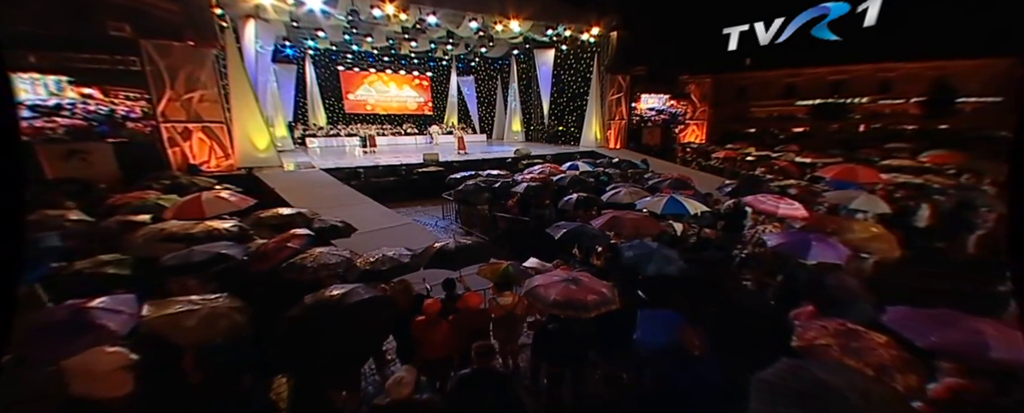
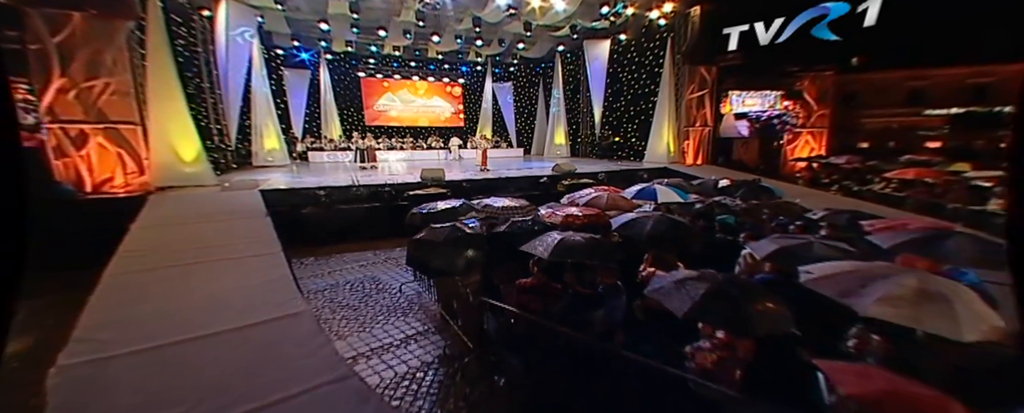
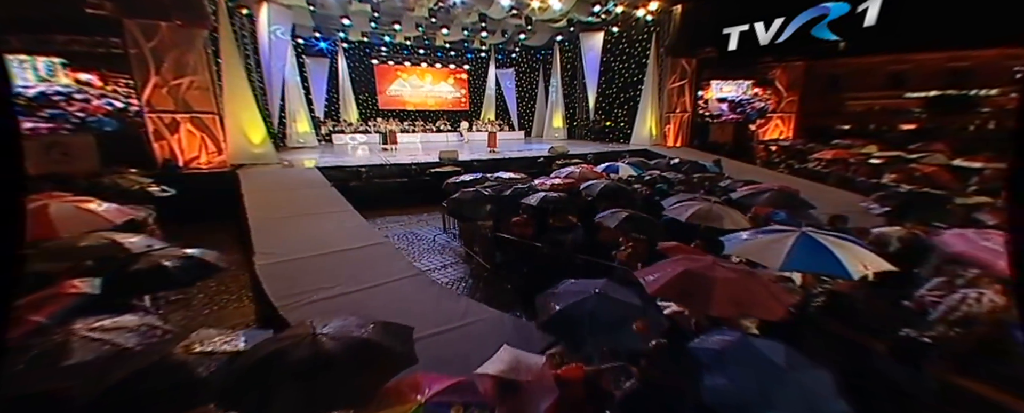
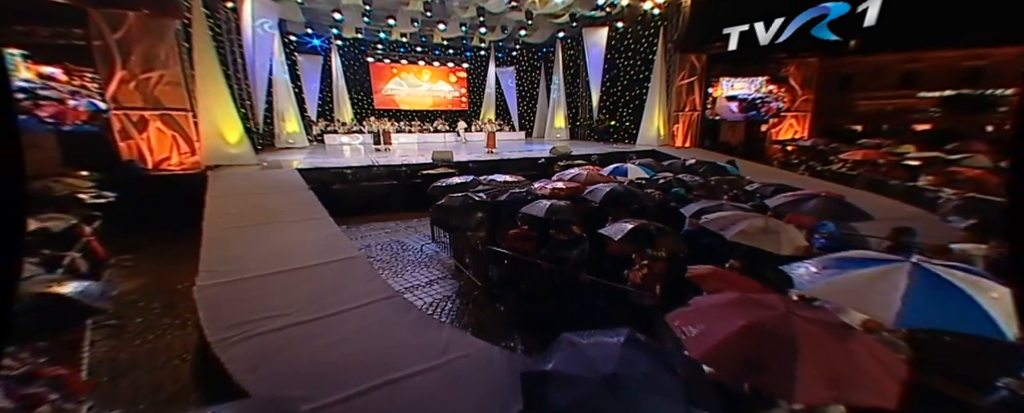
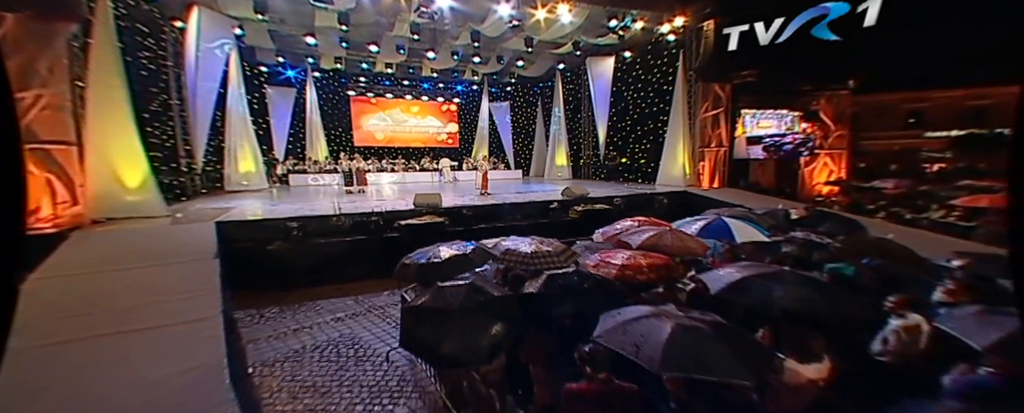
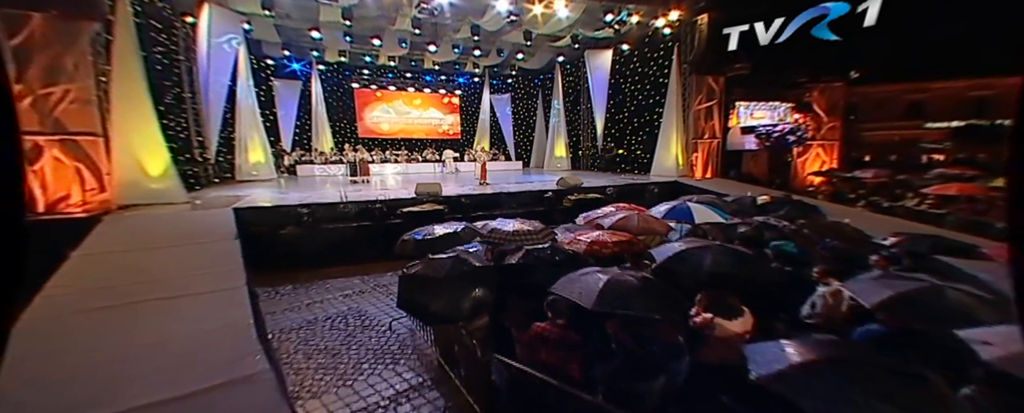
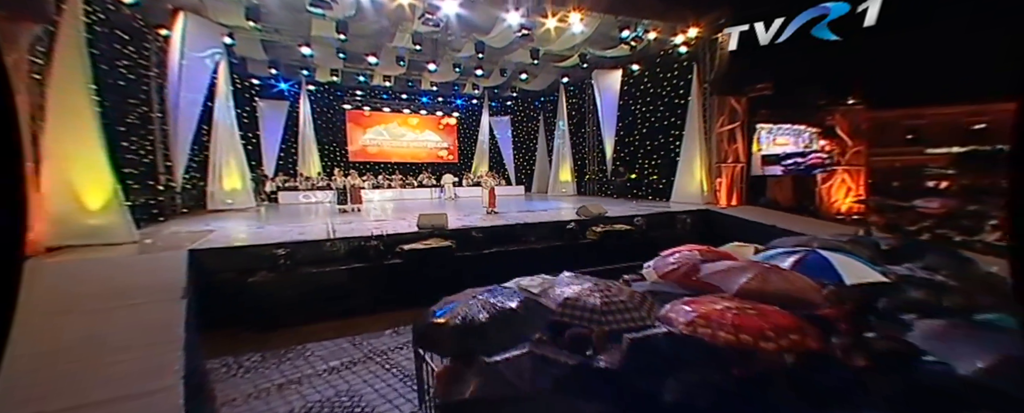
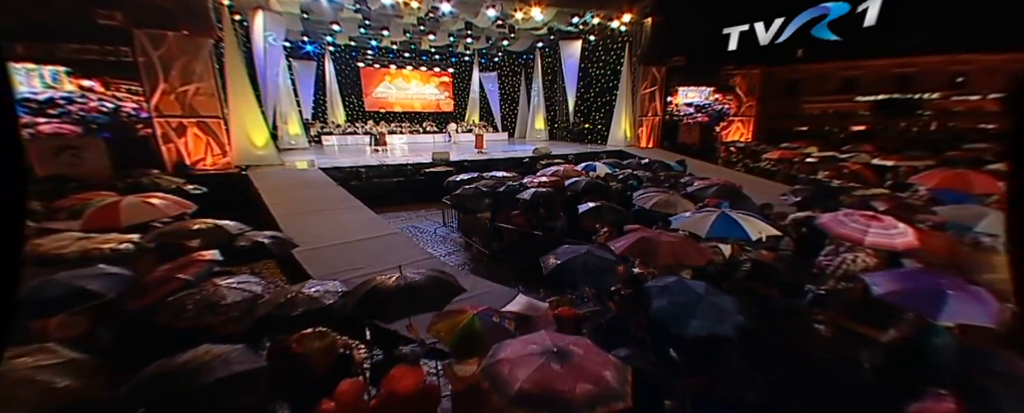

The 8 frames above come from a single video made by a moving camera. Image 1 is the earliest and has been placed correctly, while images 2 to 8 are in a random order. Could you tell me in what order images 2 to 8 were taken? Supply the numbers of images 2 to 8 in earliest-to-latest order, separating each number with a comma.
8, 3, 4, 2, 6, 5, 7
